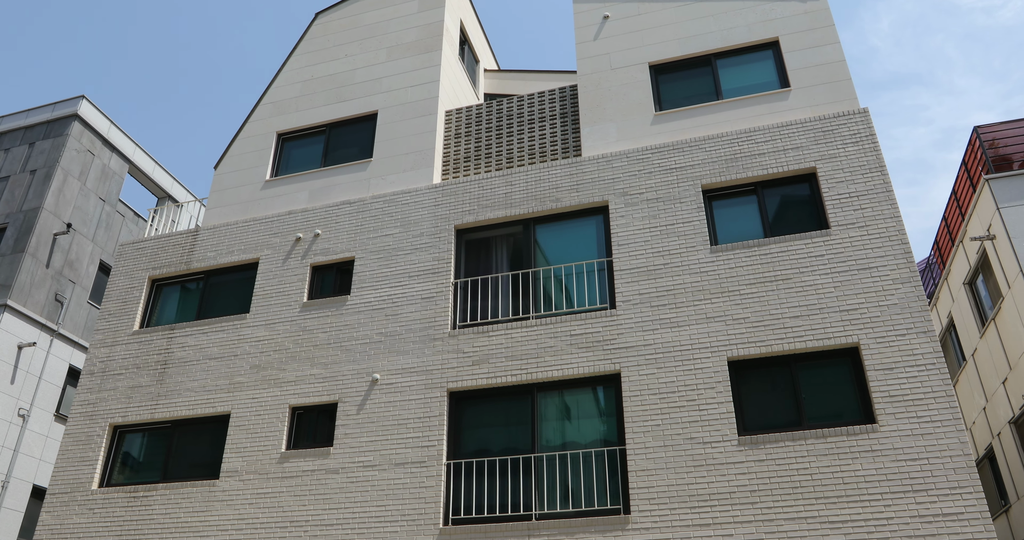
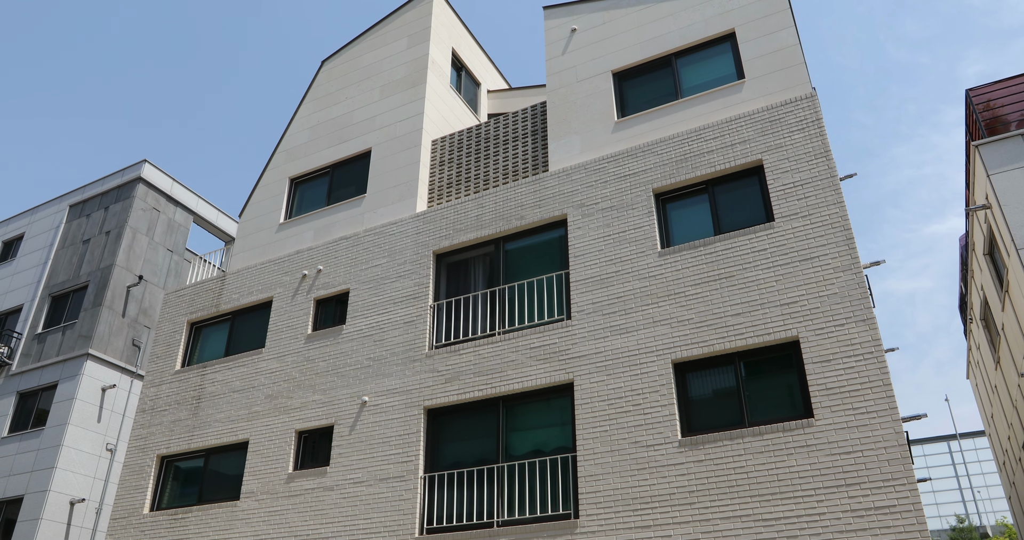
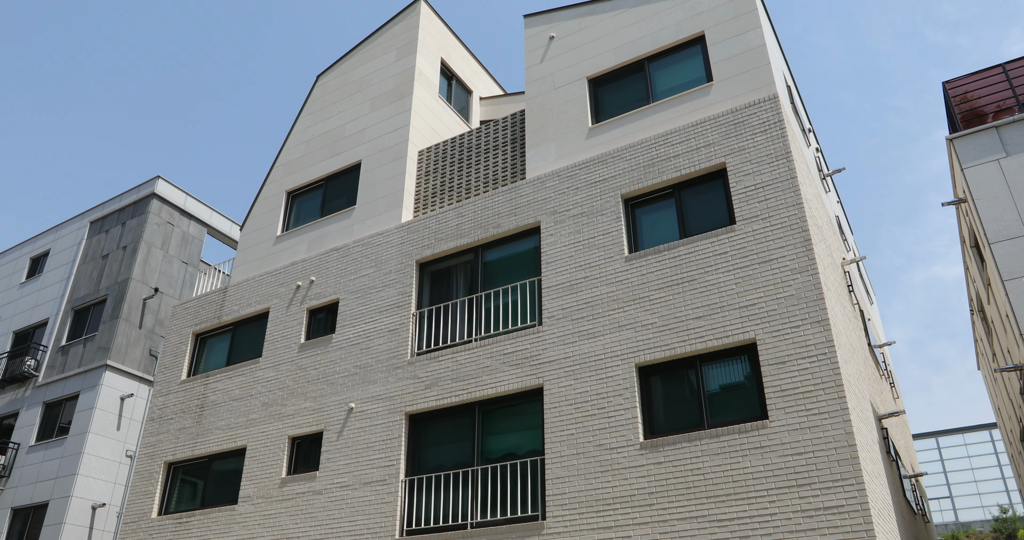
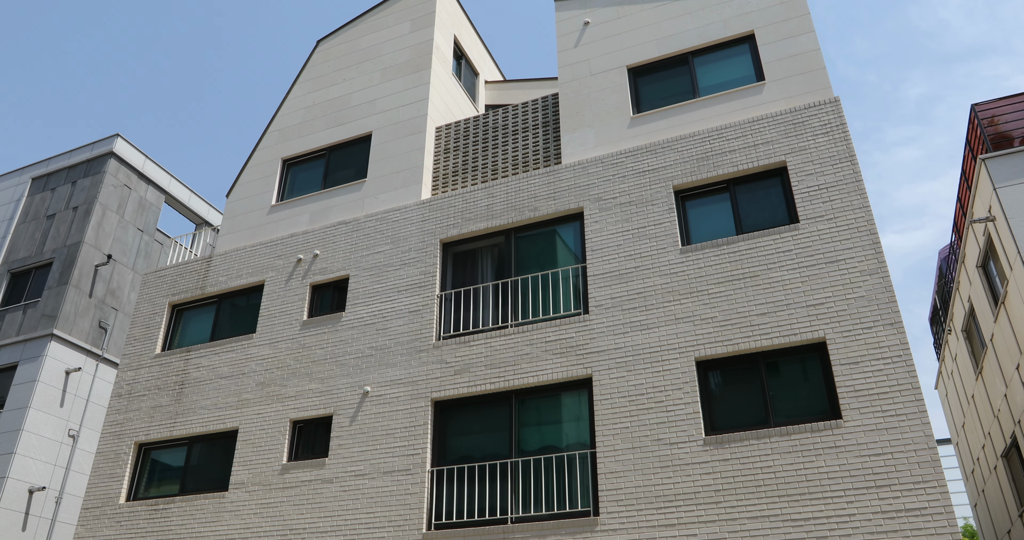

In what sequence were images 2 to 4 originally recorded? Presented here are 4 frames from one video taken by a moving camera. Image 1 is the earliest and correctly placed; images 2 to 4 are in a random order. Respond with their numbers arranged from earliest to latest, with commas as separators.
4, 2, 3
